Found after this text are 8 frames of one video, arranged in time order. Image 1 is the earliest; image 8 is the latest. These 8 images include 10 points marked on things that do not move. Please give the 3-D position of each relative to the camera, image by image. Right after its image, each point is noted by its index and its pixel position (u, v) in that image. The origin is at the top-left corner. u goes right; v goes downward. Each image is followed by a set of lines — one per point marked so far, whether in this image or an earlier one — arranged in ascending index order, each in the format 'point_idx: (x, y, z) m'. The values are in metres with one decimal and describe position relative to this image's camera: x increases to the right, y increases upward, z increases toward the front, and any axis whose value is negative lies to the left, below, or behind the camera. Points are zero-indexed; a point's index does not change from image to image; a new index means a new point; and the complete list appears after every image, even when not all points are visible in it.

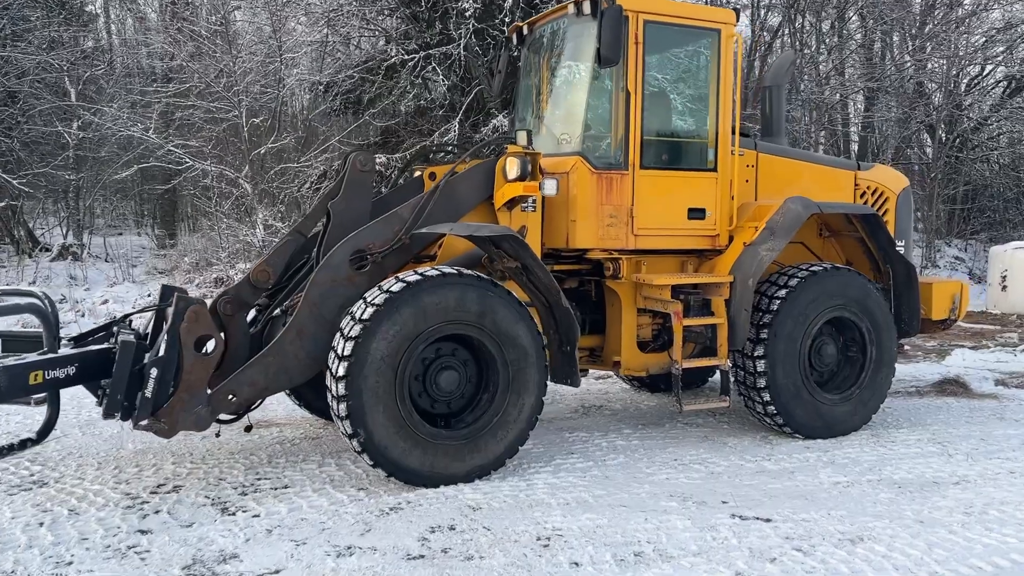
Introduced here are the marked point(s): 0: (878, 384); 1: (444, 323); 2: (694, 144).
0: (+2.2, -0.6, +5.1) m
1: (-0.3, -0.2, +3.9) m
2: (+1.1, +0.8, +4.9) m
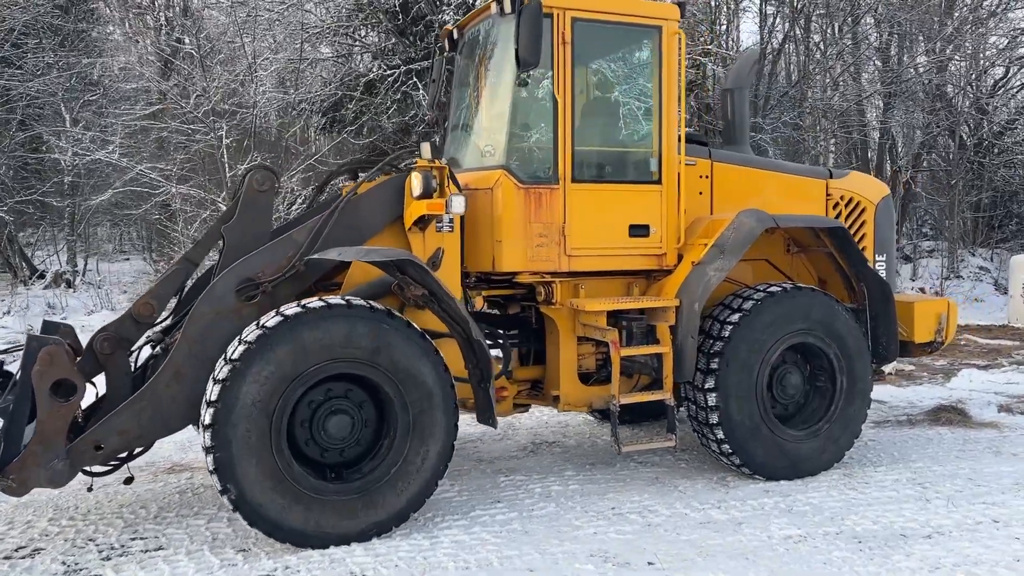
0: (+1.8, -0.7, +4.5) m
1: (-0.7, -0.3, +3.4) m
2: (+0.6, +0.7, +4.5) m
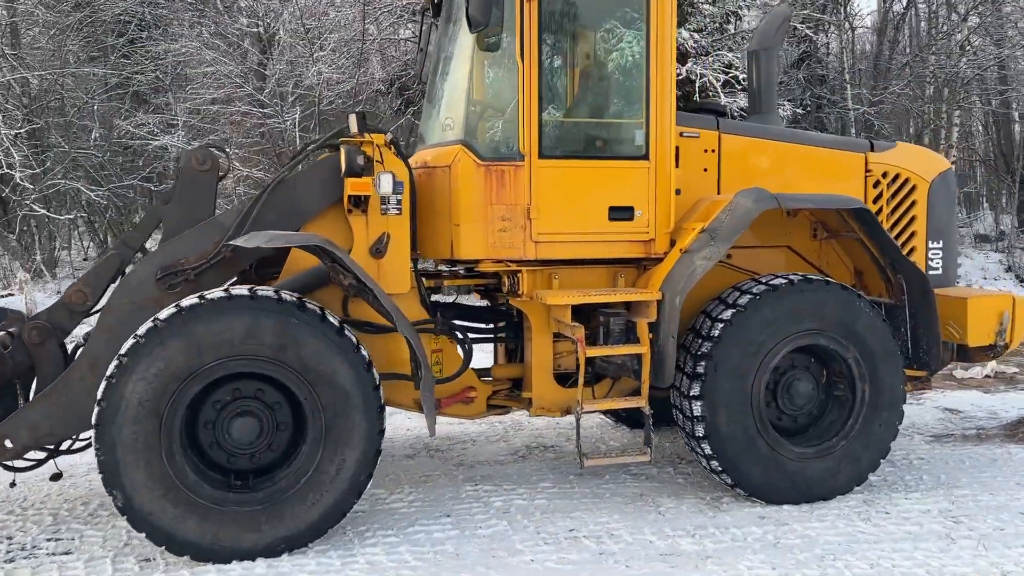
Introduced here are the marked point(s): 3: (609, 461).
0: (+1.6, -0.7, +3.8) m
1: (-1.0, -0.3, +3.1) m
2: (+0.5, +0.7, +3.9) m
3: (+0.4, -0.8, +3.7) m
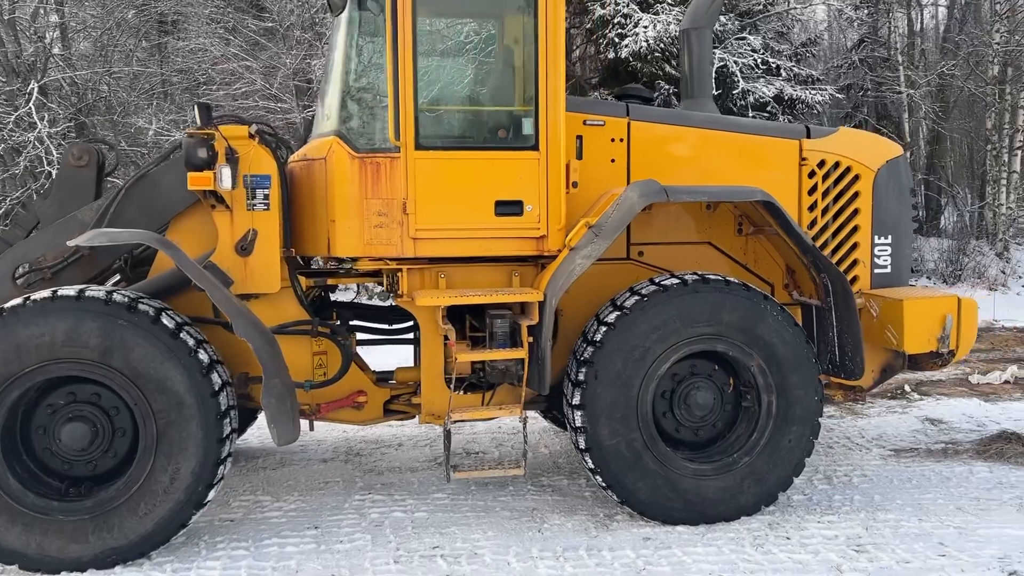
0: (+1.1, -0.7, +3.5) m
1: (-1.6, -0.3, +3.0) m
2: (0.0, +0.7, +3.6) m
3: (-0.1, -0.8, +3.4) m
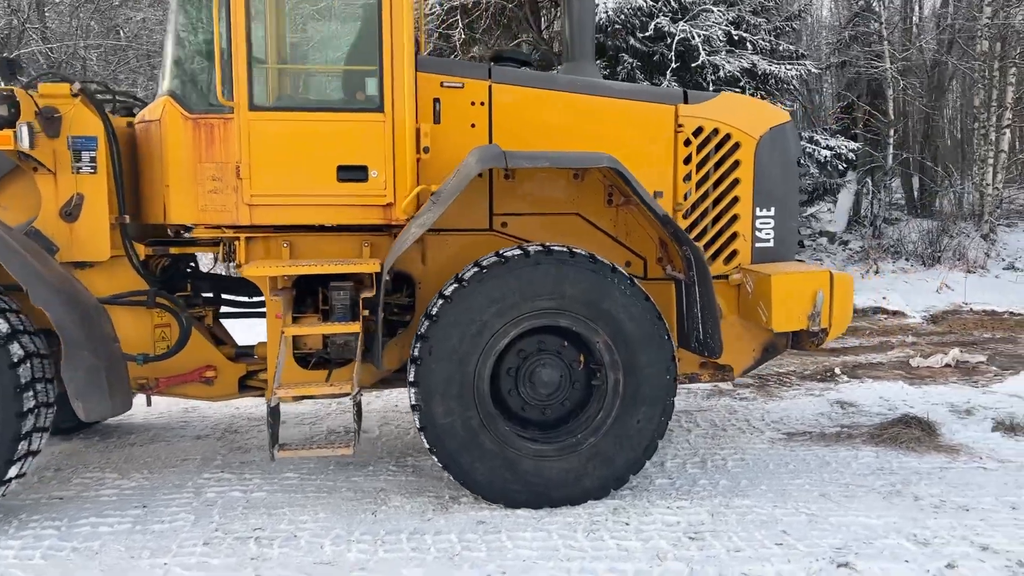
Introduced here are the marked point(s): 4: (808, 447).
0: (+0.5, -0.6, +3.3) m
1: (-2.3, -0.1, +2.8) m
2: (-0.6, +0.9, +3.4) m
3: (-0.8, -0.6, +3.2) m
4: (+1.4, -0.8, +4.1) m
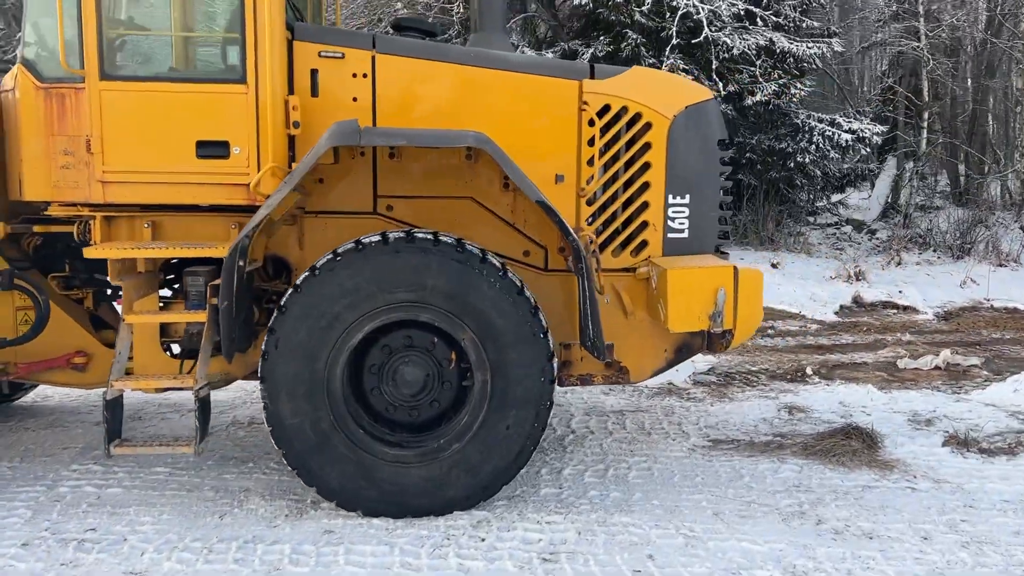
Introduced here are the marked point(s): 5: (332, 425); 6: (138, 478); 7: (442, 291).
0: (0.0, -0.5, +3.0) m
1: (-2.8, -0.1, +2.7) m
2: (-1.1, +0.9, +3.2) m
3: (-1.3, -0.6, +3.0) m
4: (+1.0, -0.7, +3.7) m
5: (-0.6, -0.5, +2.9) m
6: (-1.5, -0.8, +3.4) m
7: (-0.2, 0.0, +2.9) m
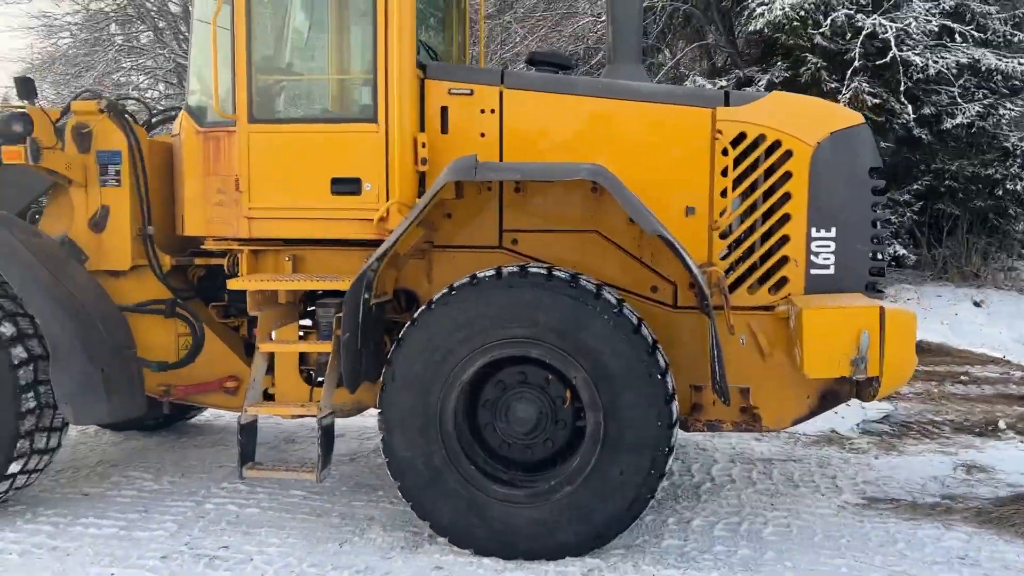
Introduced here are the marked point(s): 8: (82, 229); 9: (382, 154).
0: (+0.3, -0.7, +2.8) m
1: (-2.4, -0.1, +3.2) m
2: (-0.6, +0.8, +3.3) m
3: (-0.9, -0.7, +3.2) m
4: (+1.5, -0.9, +3.3) m
5: (-0.2, -0.6, +2.9) m
6: (-1.0, -0.9, +3.6) m
7: (+0.1, -0.1, +2.8) m
8: (-1.8, +0.2, +3.6) m
9: (-0.5, +0.5, +3.3) m
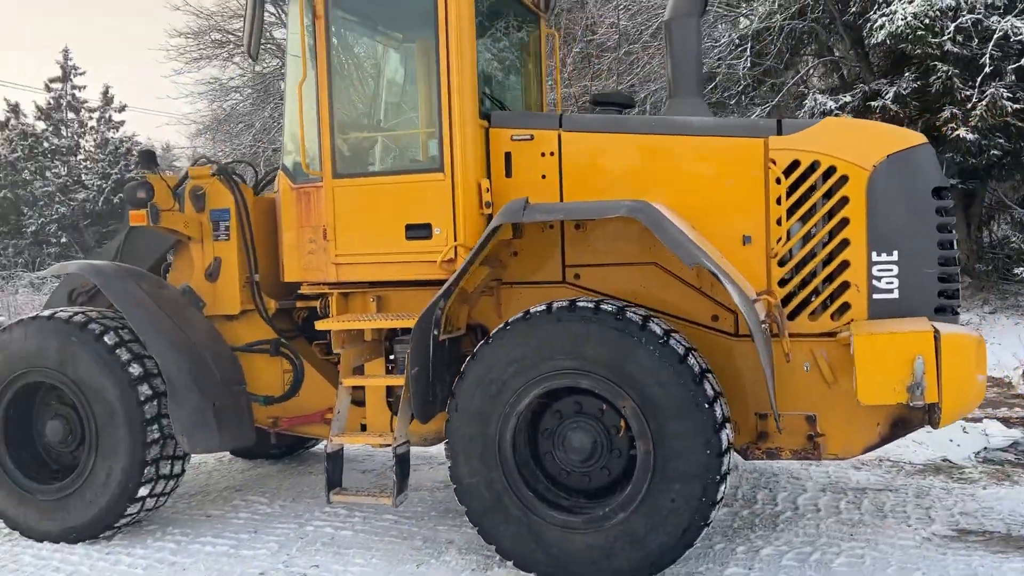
0: (+0.5, -0.8, +2.9) m
1: (-2.1, -0.4, +3.7) m
2: (-0.4, +0.6, +3.6) m
3: (-0.6, -0.9, +3.4) m
4: (+1.7, -1.0, +3.2) m
5: (0.0, -0.7, +3.1) m
6: (-0.6, -1.1, +3.9) m
7: (+0.3, -0.2, +3.0) m
8: (-1.5, 0.0, +4.0) m
9: (-0.3, +0.4, +3.5) m
